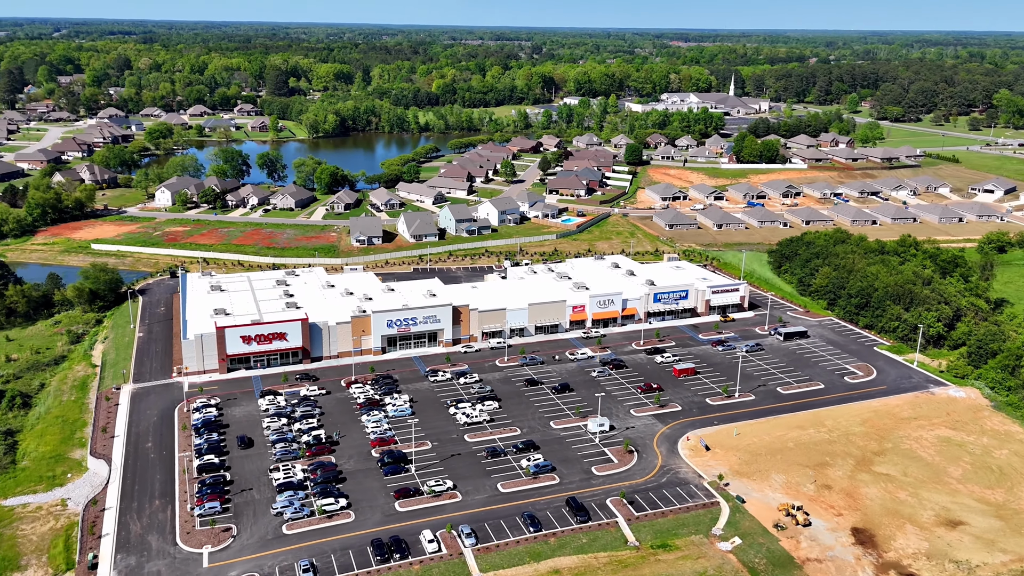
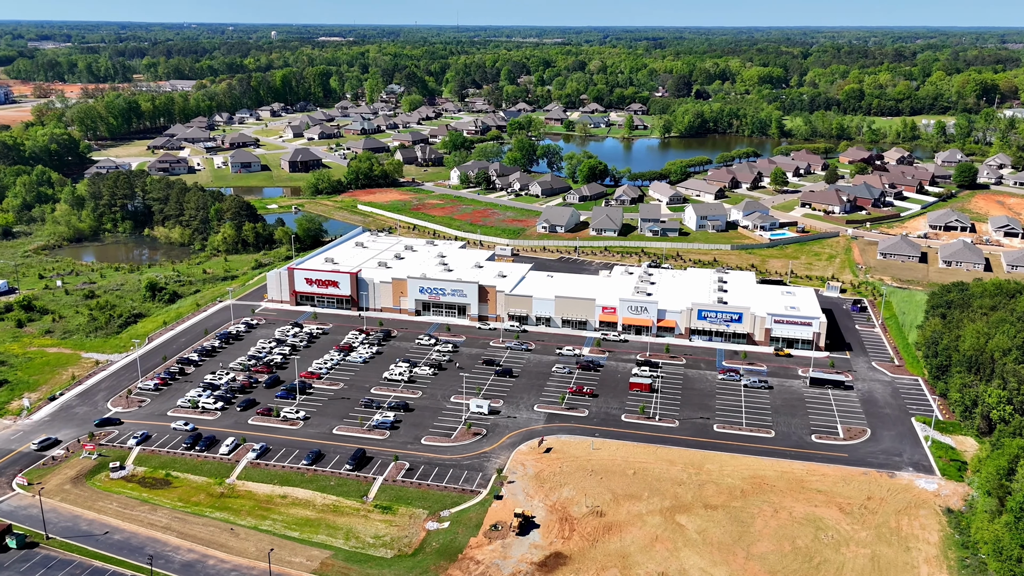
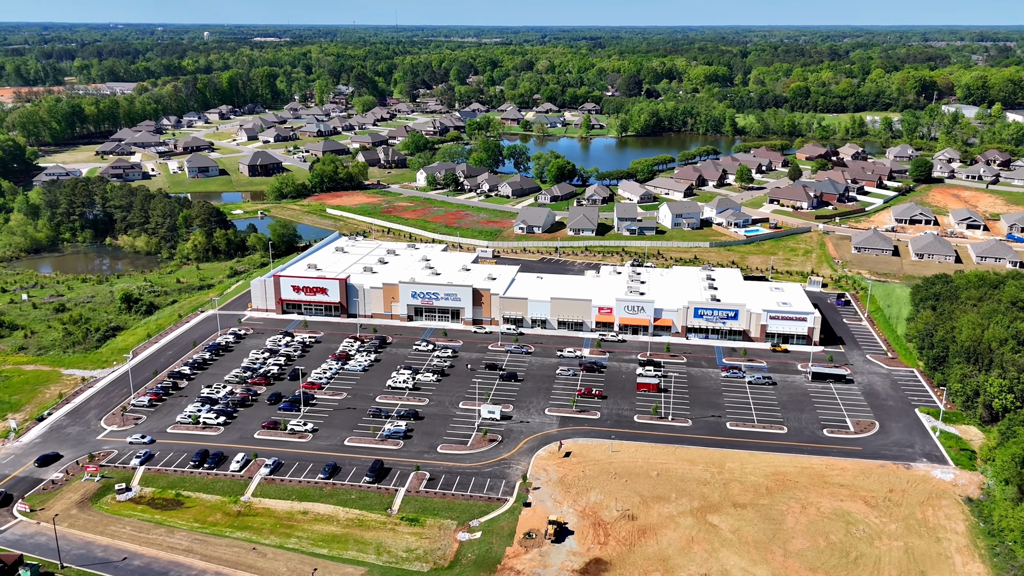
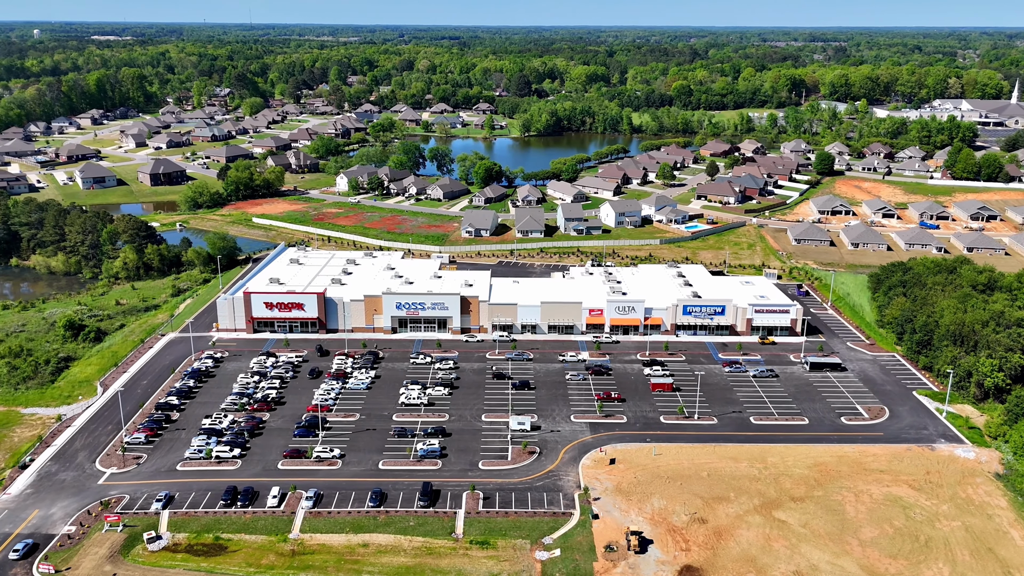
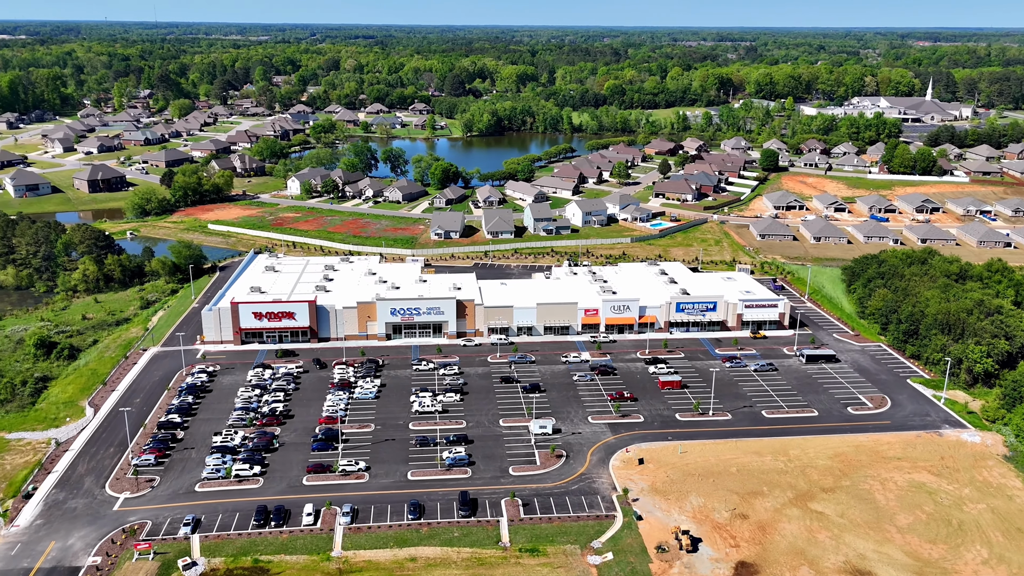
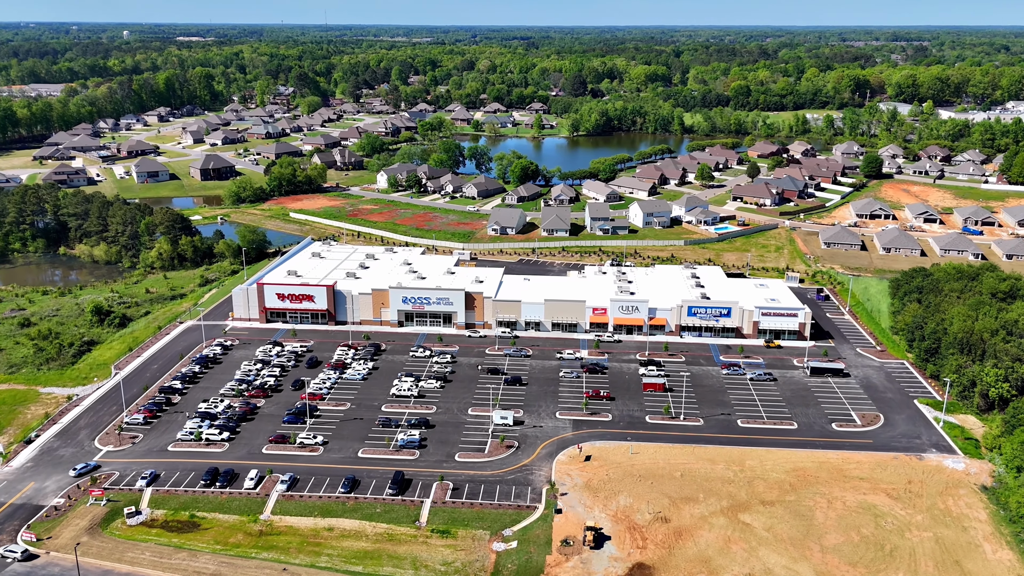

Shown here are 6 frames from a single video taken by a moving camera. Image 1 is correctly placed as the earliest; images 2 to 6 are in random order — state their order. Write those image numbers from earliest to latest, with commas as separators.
5, 4, 6, 3, 2
